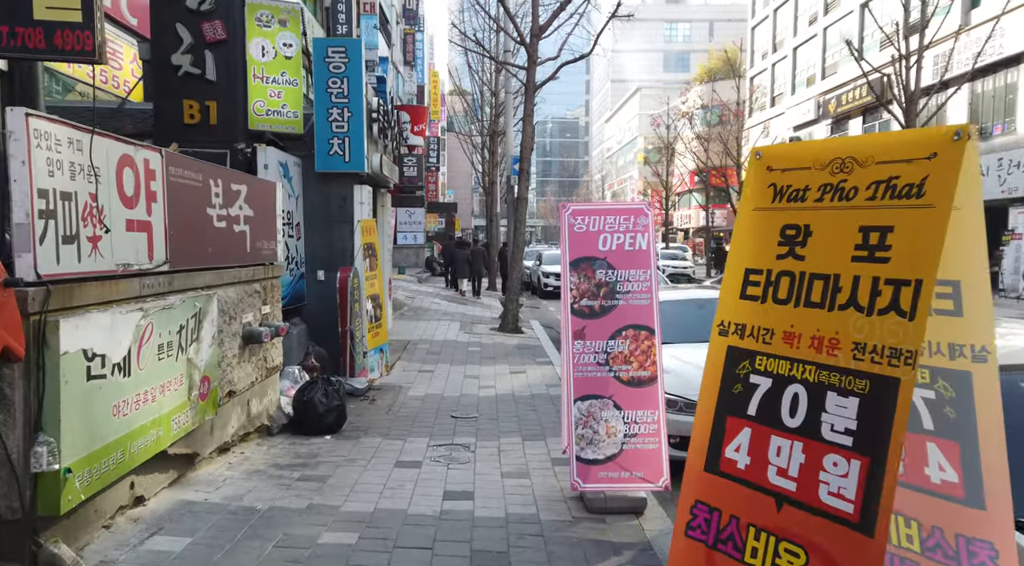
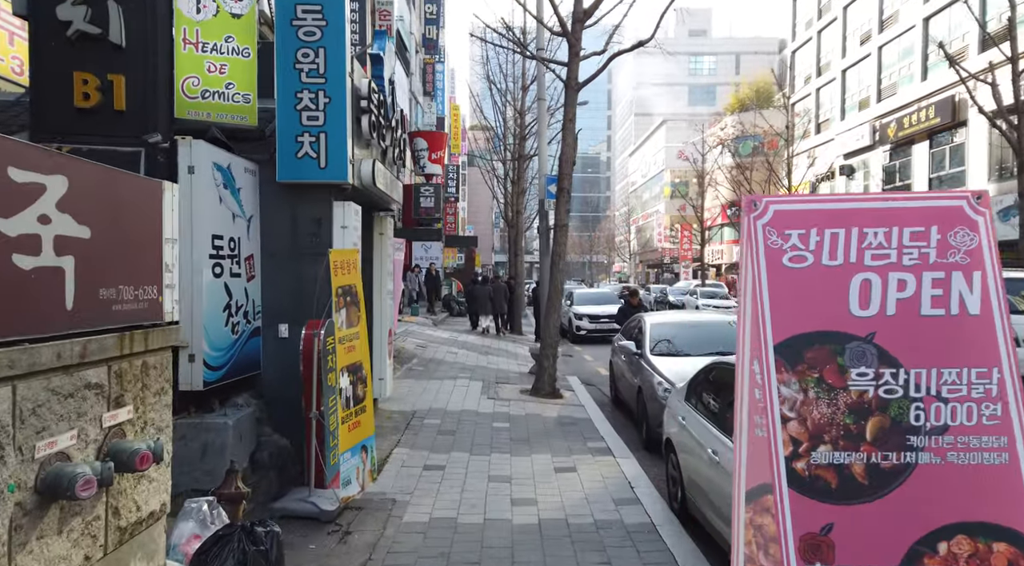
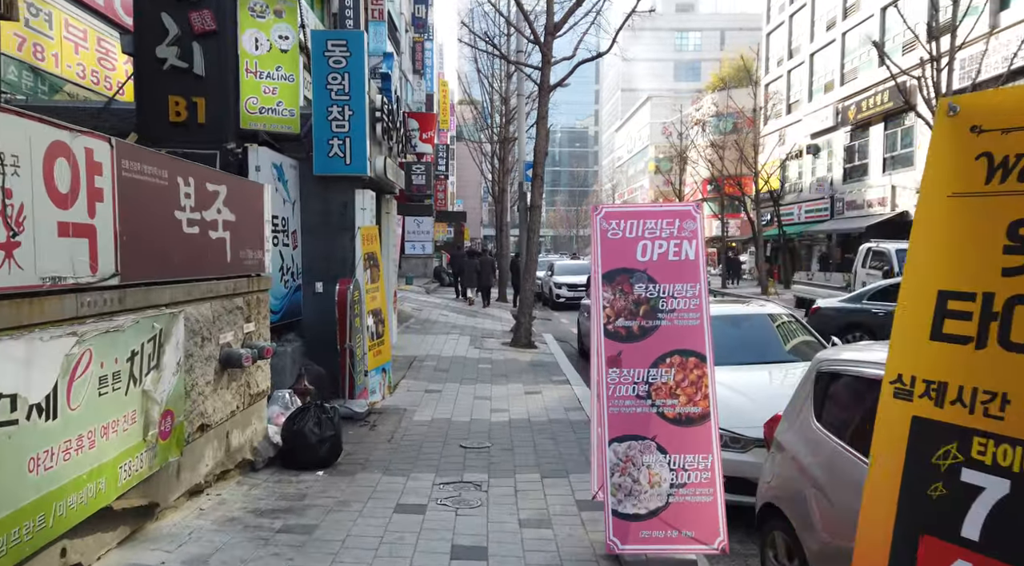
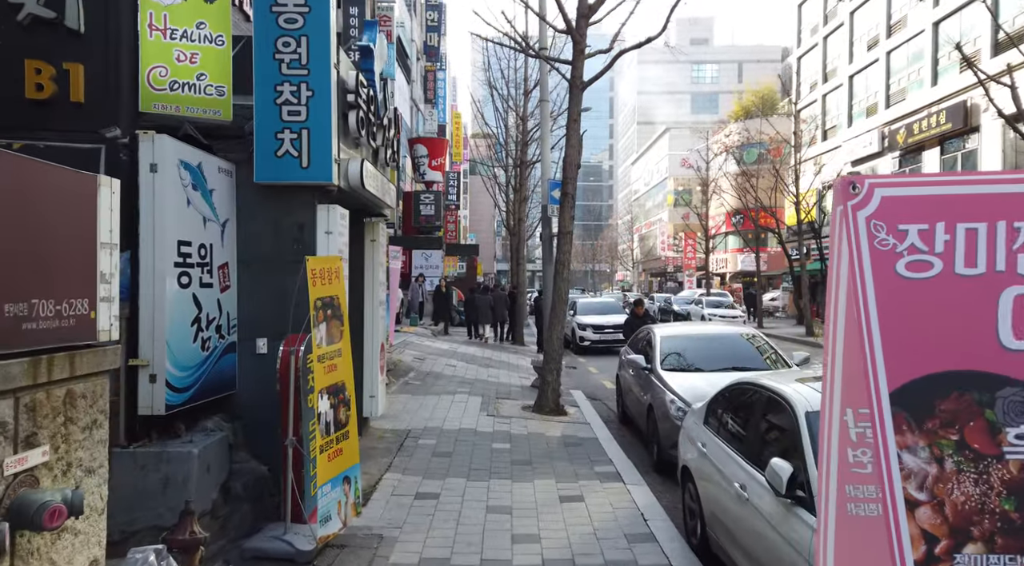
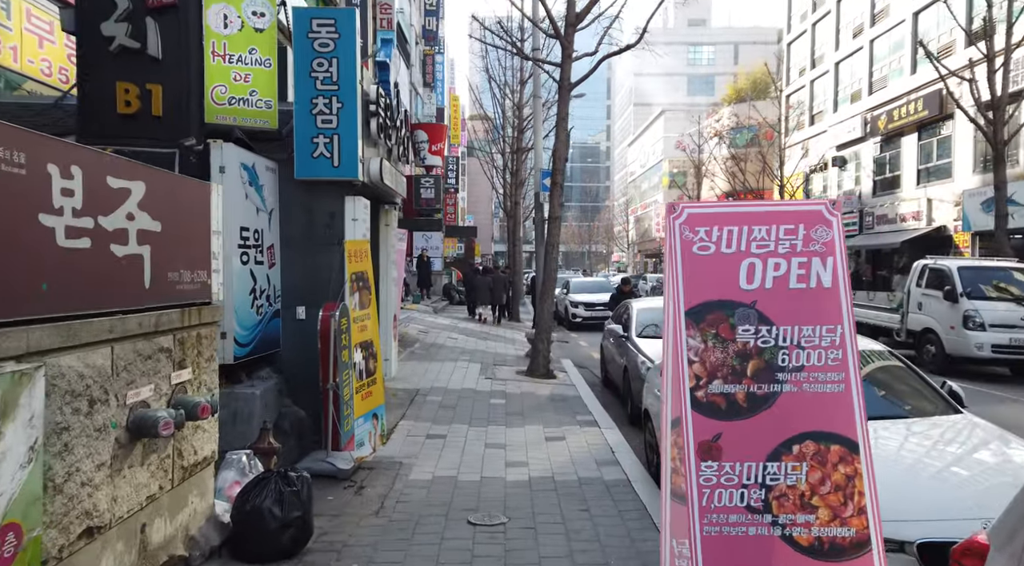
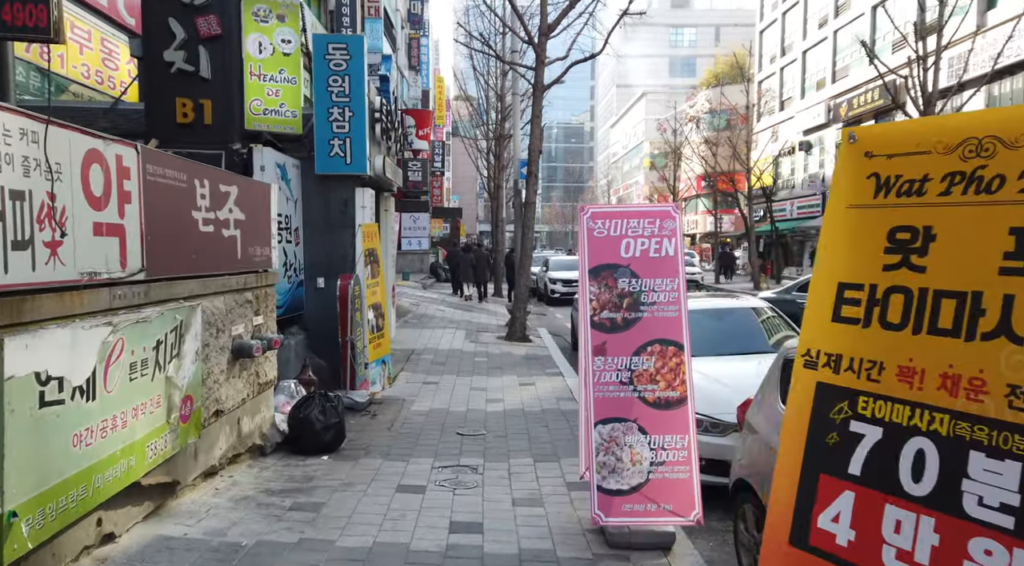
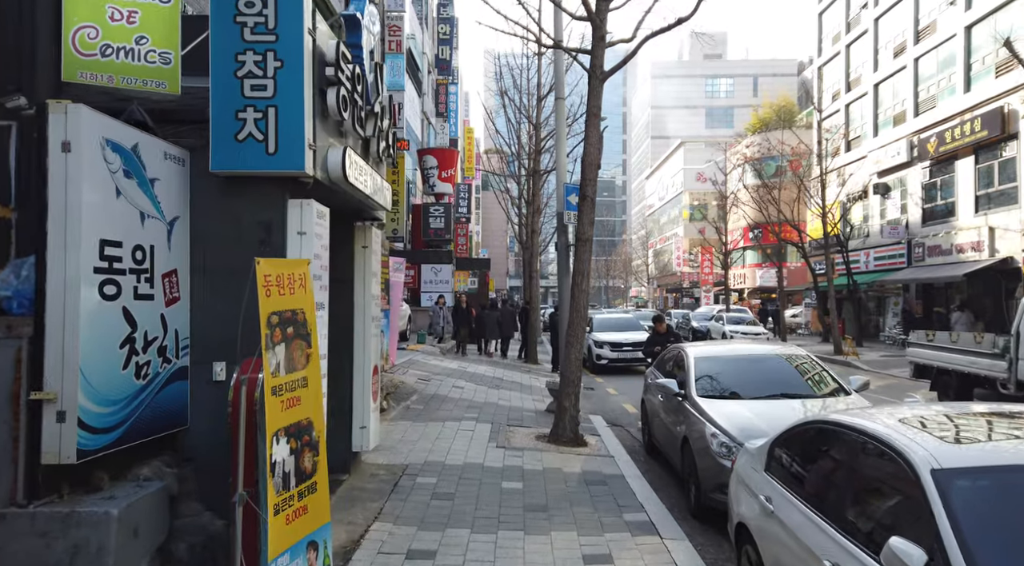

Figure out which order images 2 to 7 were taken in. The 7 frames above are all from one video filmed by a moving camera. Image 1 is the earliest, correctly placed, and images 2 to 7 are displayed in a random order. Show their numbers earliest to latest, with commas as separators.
6, 3, 5, 2, 4, 7
